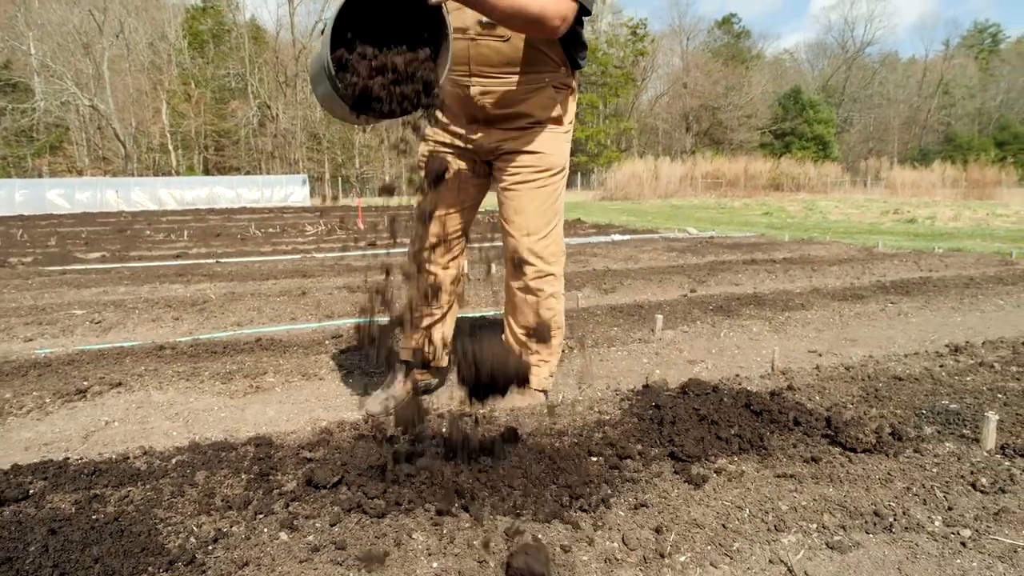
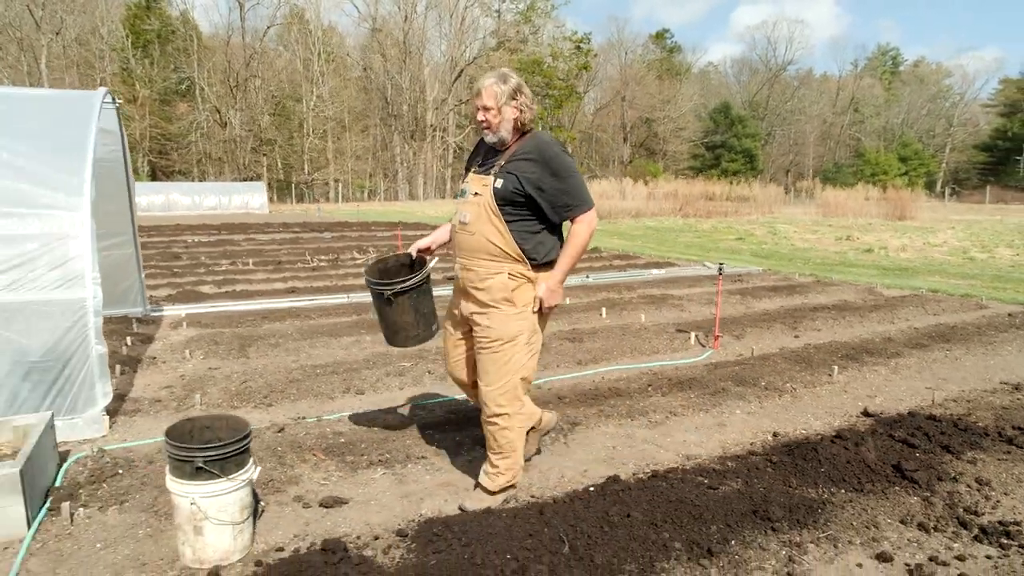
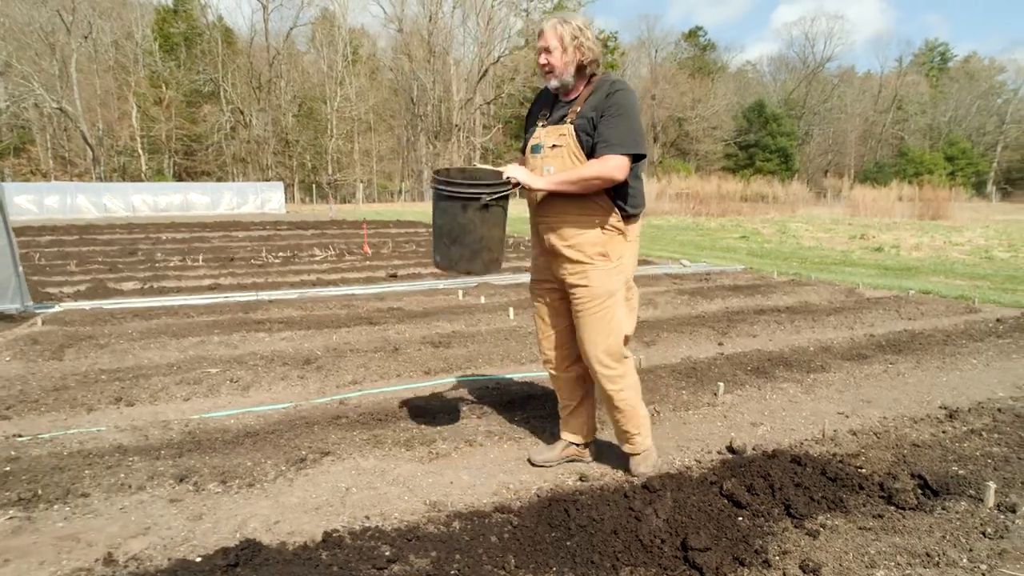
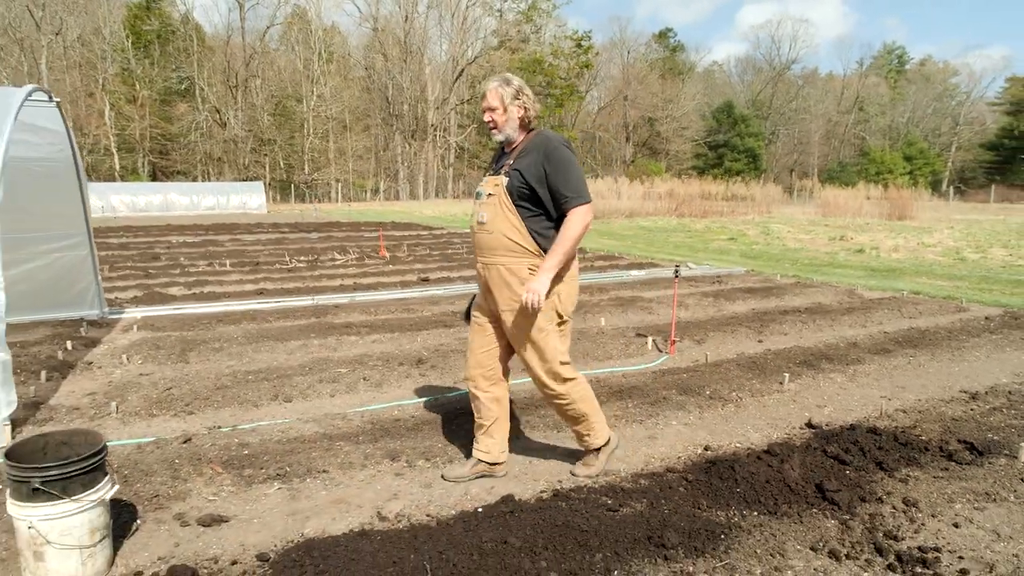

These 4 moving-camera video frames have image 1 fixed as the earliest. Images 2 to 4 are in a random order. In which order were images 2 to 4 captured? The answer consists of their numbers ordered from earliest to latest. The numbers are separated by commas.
3, 4, 2
